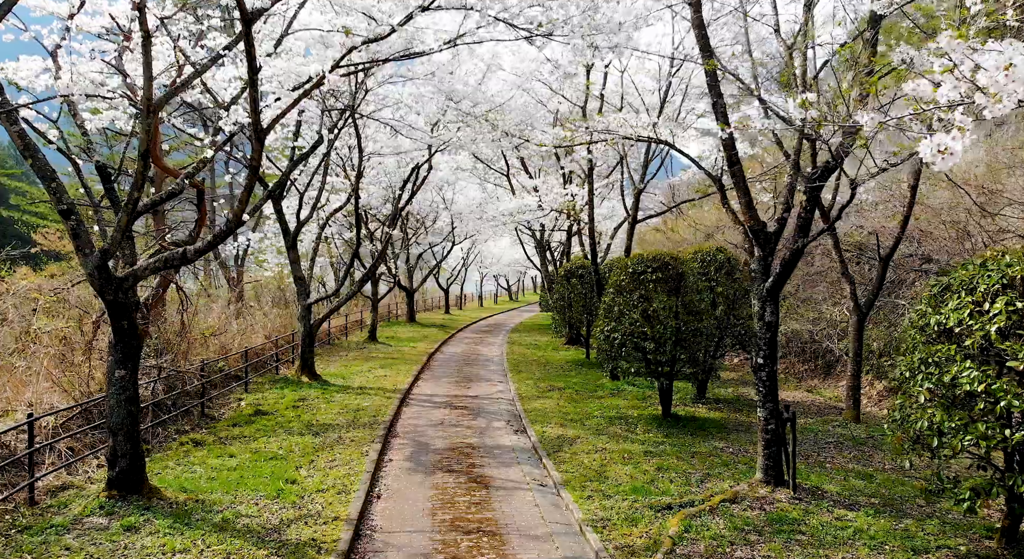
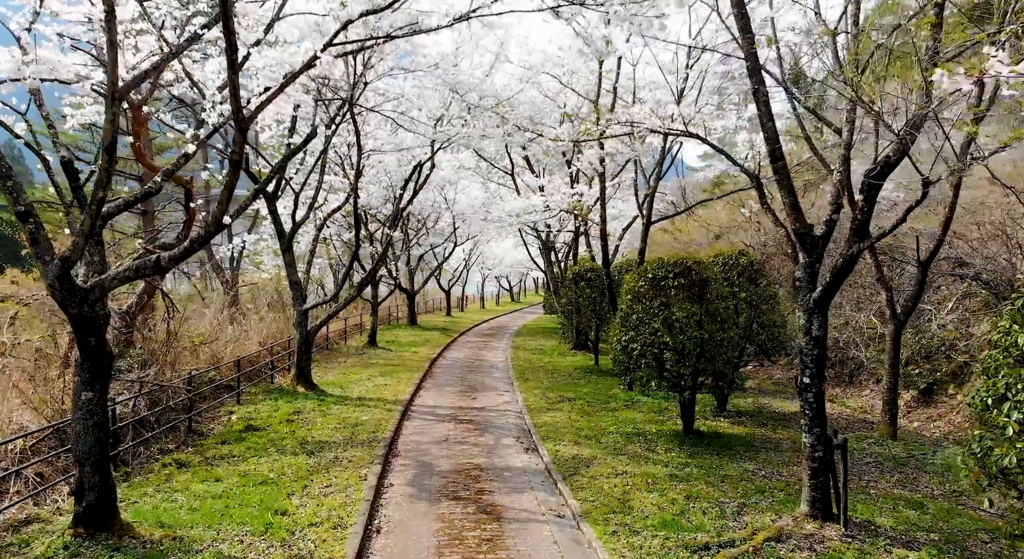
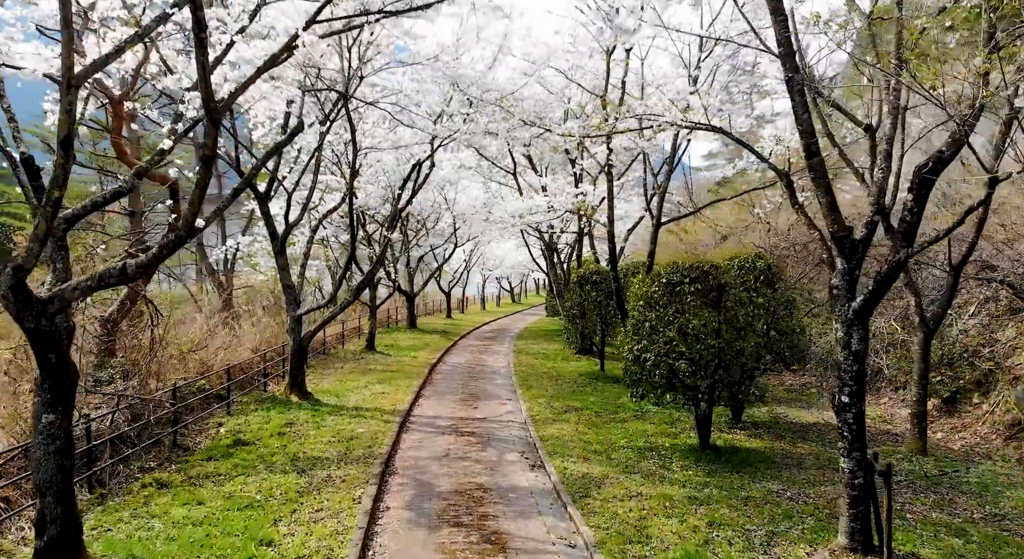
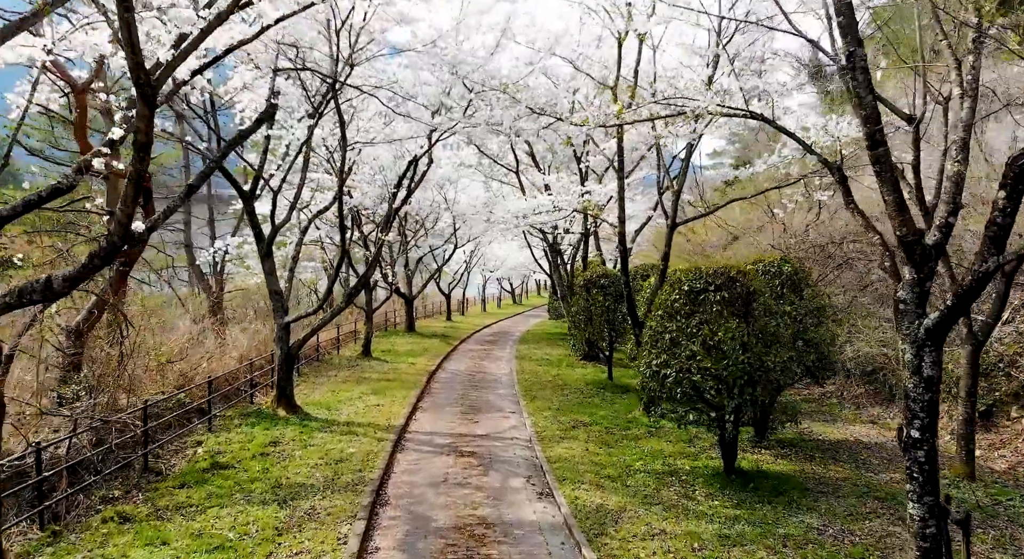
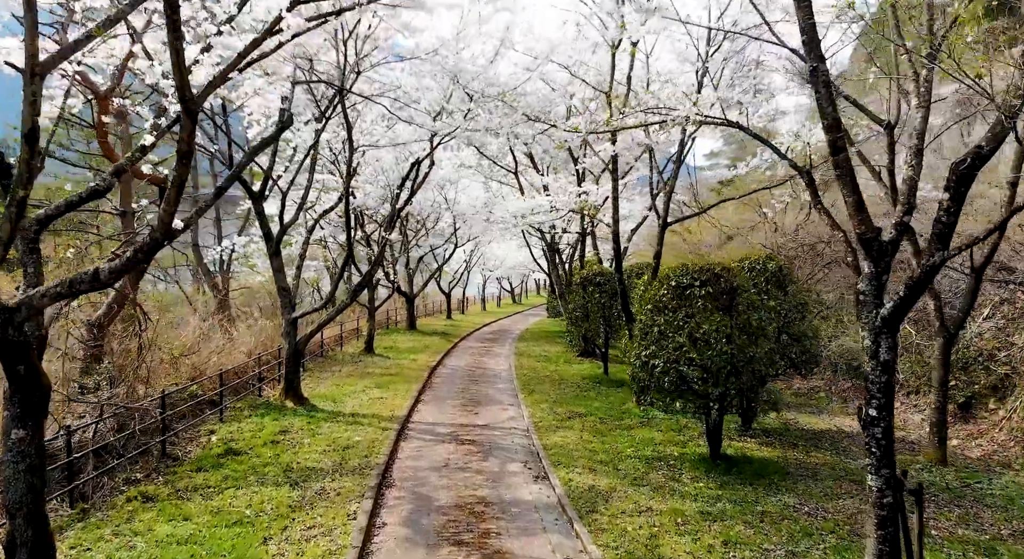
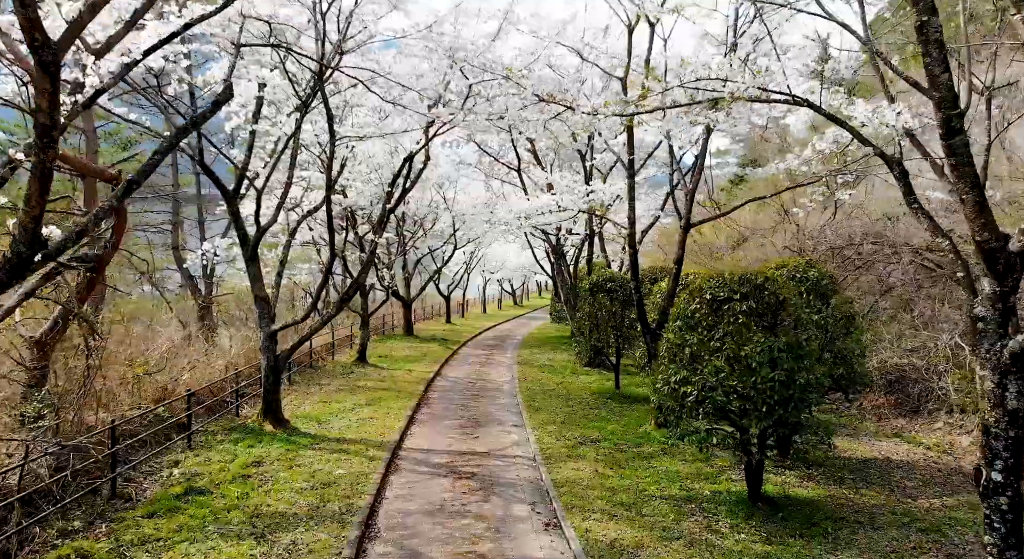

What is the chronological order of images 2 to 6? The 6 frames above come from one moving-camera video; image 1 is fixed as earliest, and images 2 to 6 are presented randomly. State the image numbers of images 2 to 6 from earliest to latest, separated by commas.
2, 3, 5, 4, 6
